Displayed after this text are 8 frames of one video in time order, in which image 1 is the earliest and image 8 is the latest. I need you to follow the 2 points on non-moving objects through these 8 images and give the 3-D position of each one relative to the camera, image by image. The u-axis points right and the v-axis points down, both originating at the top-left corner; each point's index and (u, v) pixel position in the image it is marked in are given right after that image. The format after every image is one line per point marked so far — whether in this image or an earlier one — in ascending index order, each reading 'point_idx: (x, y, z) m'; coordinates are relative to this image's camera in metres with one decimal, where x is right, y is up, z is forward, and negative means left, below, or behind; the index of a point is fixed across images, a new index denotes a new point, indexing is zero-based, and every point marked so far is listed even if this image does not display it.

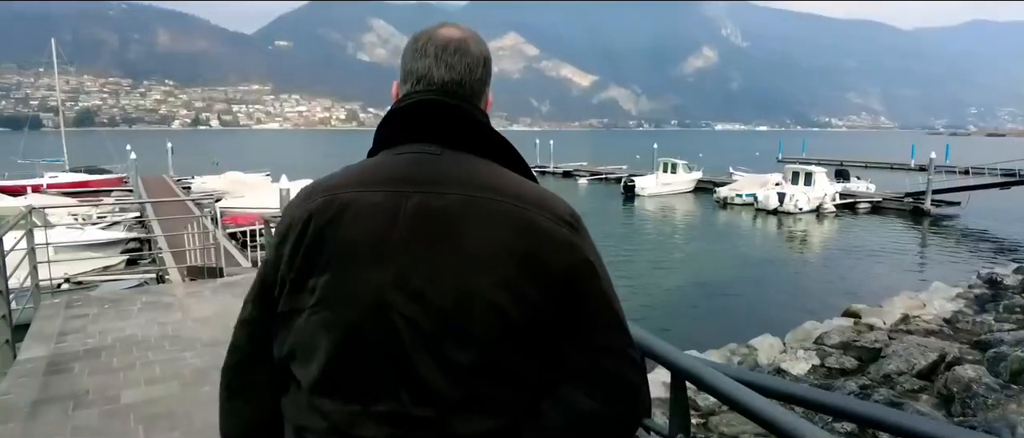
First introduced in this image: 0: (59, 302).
0: (-6.0, -1.2, +9.1) m
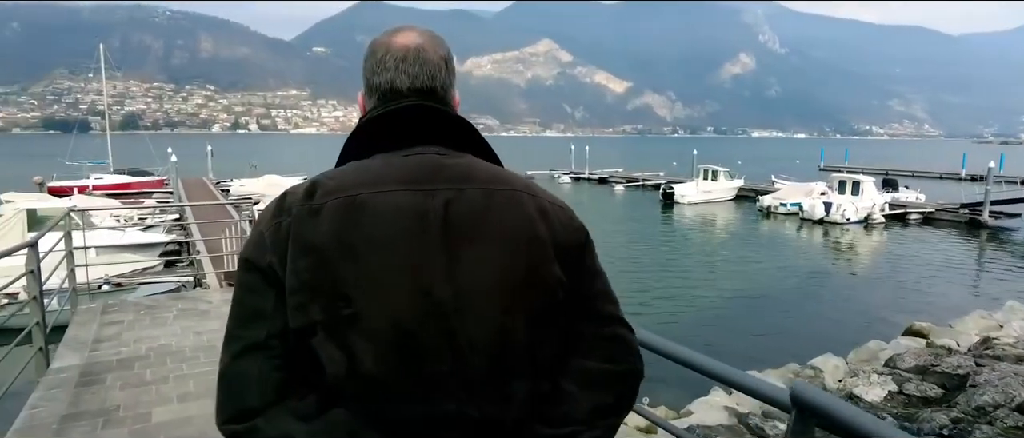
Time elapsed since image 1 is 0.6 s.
0: (-5.5, -1.2, +9.1) m
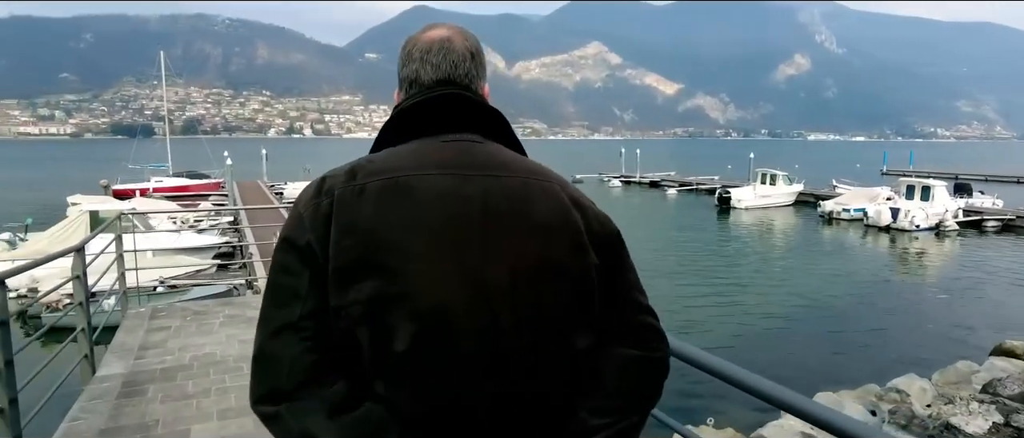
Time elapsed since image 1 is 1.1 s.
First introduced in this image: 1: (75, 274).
0: (-4.9, -1.2, +9.3) m
1: (-4.2, -0.5, +6.7) m
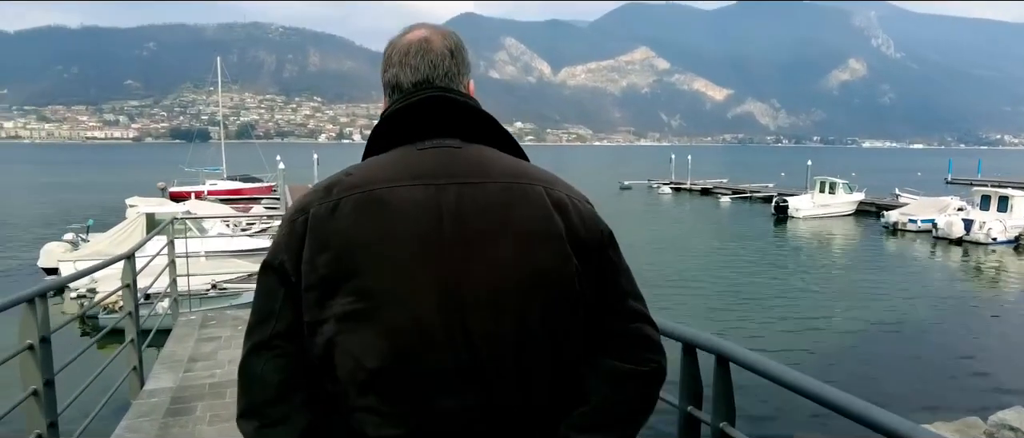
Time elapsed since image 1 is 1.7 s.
0: (-4.2, -1.3, +9.3) m
1: (-3.7, -0.6, +6.7) m
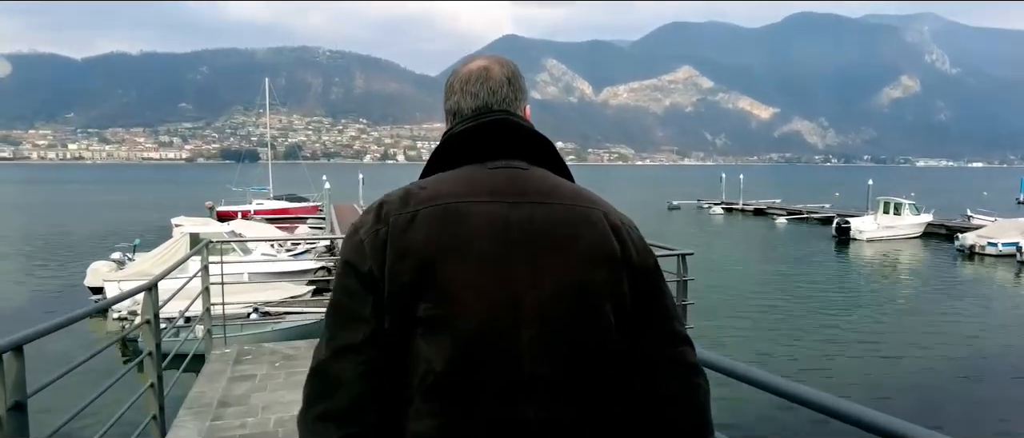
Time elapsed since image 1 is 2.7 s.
0: (-3.5, -1.5, +9.0) m
1: (-3.1, -0.8, +6.4) m
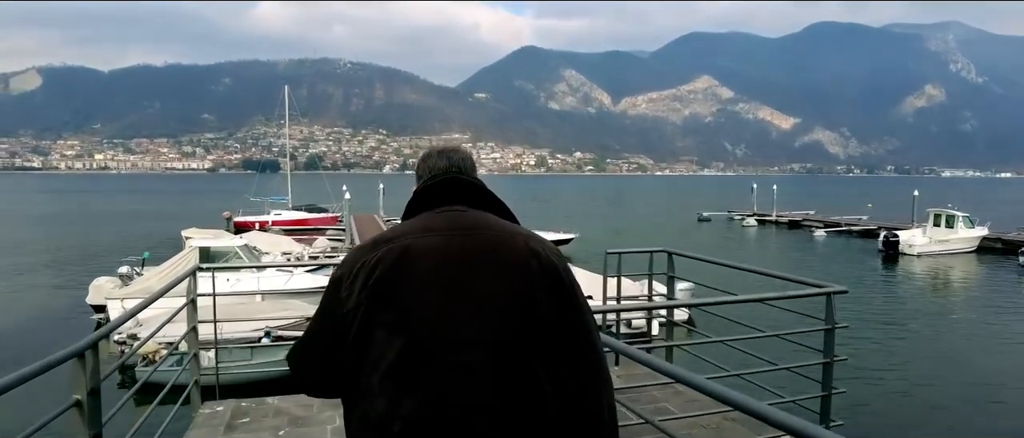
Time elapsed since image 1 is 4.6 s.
0: (-3.1, -1.7, +8.2) m
1: (-2.8, -0.9, +5.6) m
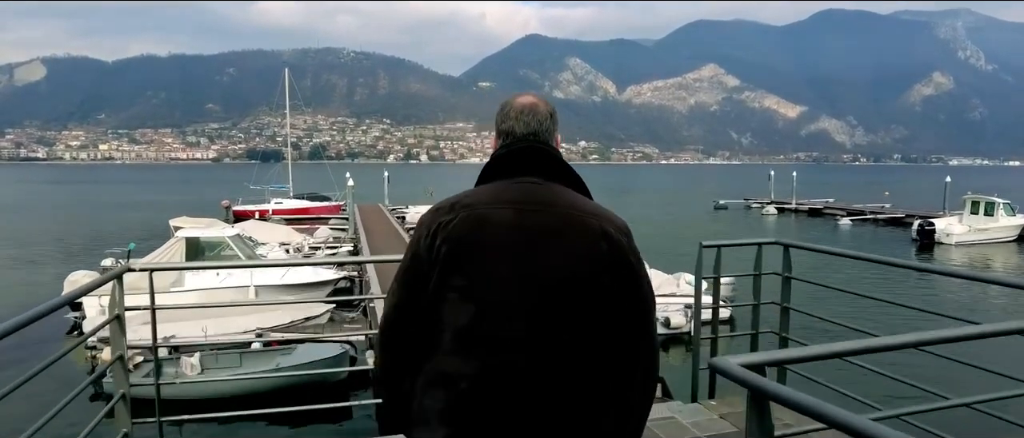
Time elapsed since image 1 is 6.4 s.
0: (-2.8, -1.6, +7.2) m
1: (-2.5, -0.8, +4.7) m
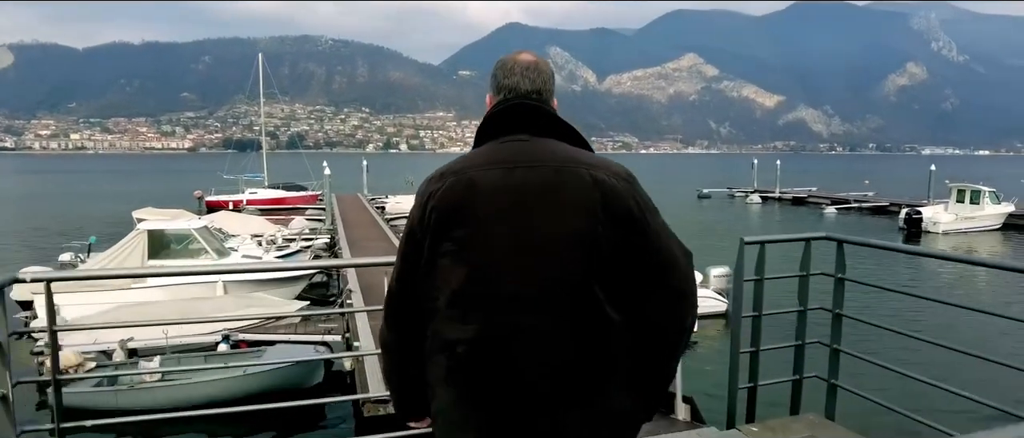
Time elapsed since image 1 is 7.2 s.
0: (-2.9, -1.5, +6.7) m
1: (-2.6, -0.7, +4.1) m
